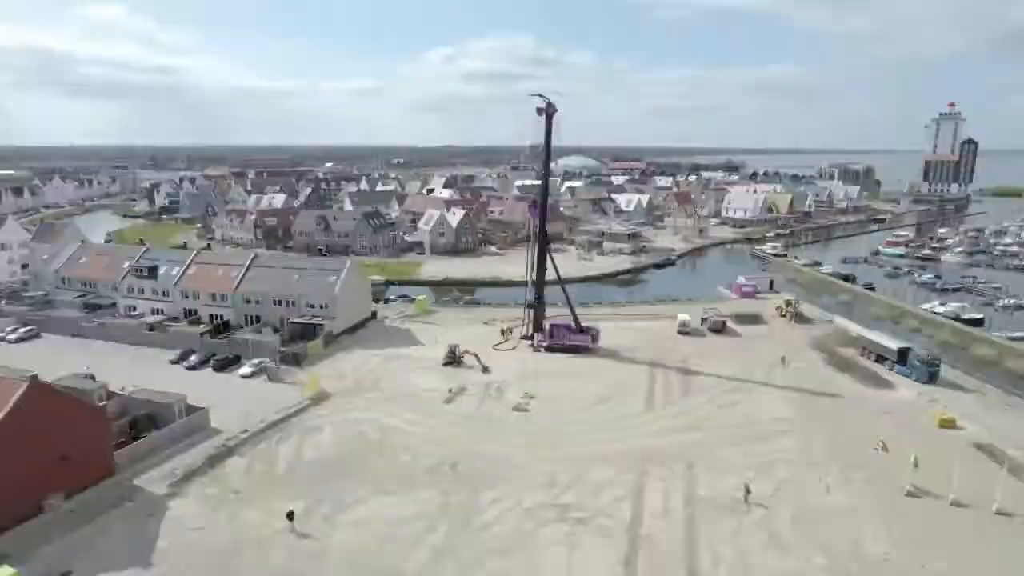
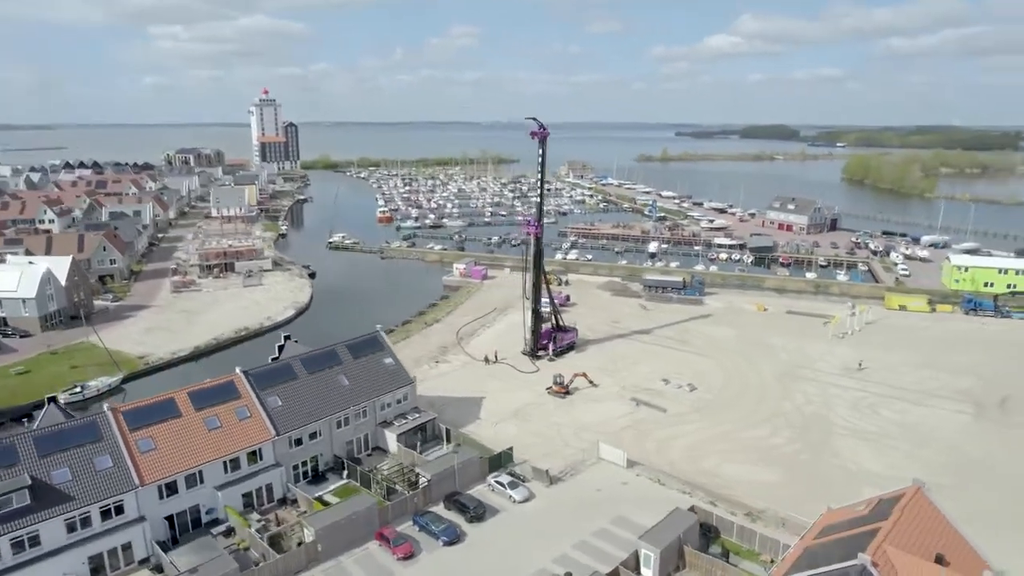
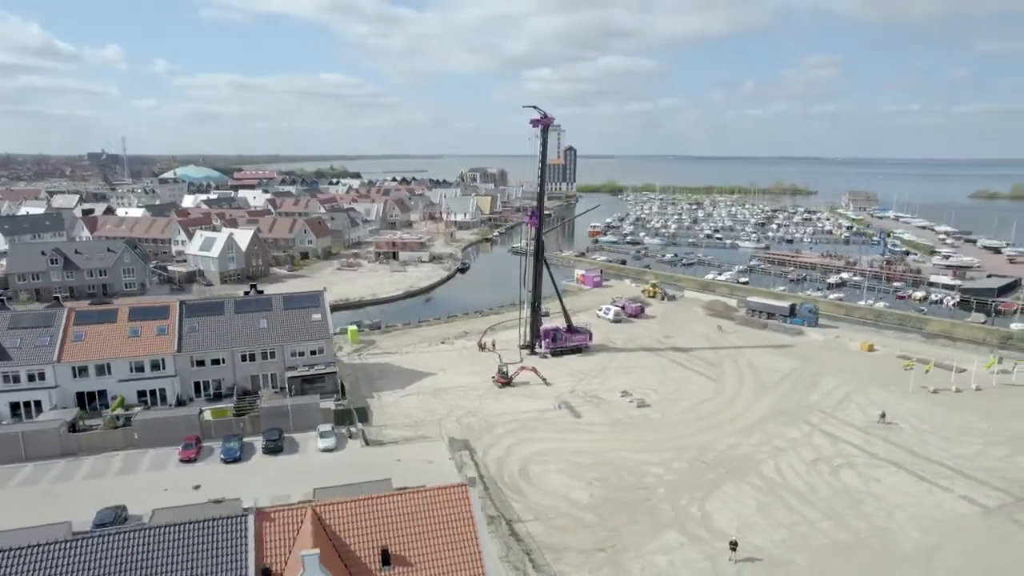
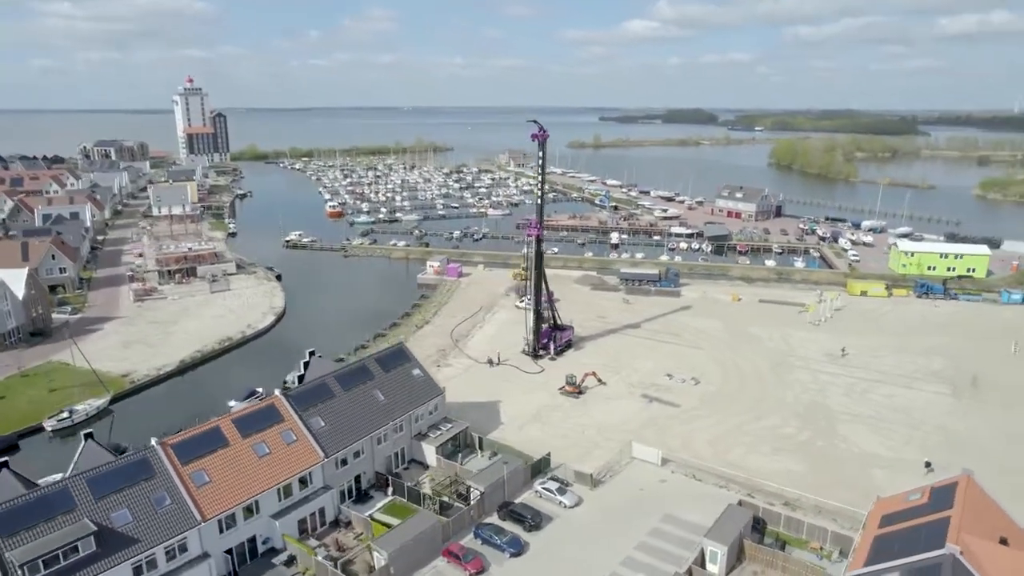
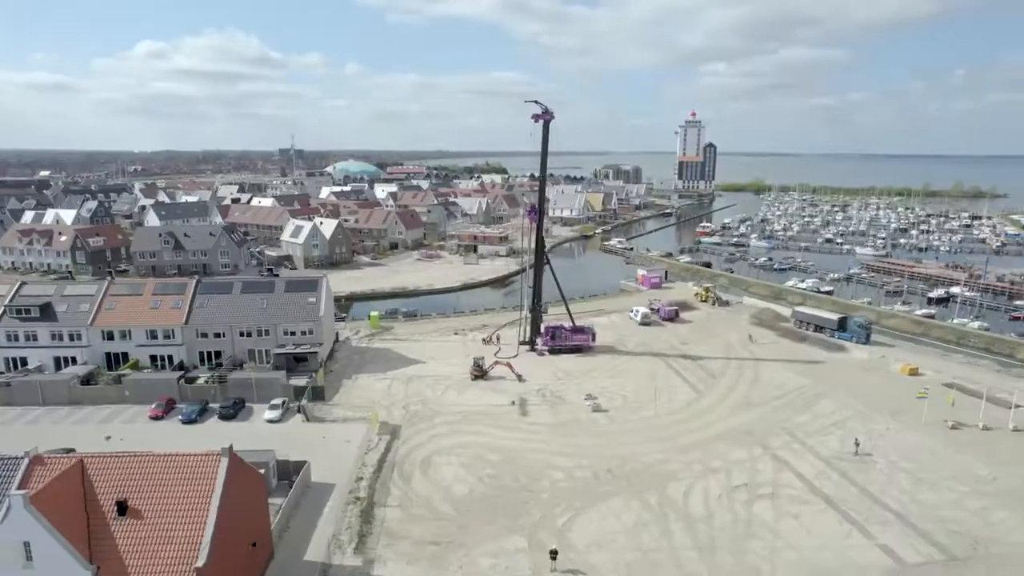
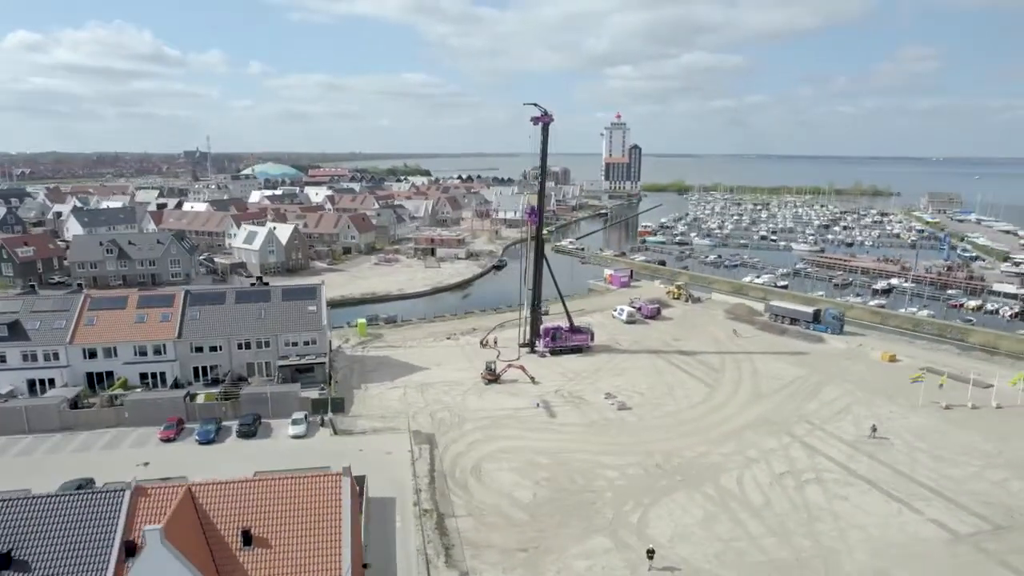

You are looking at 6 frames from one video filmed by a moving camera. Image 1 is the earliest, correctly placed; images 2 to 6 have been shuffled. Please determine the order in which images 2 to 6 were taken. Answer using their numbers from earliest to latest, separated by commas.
5, 6, 3, 2, 4
